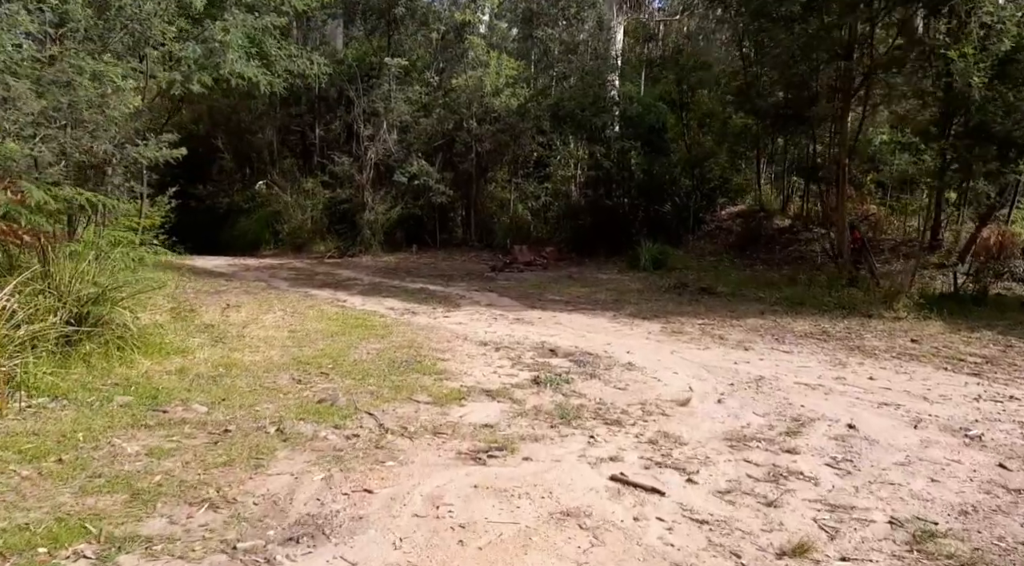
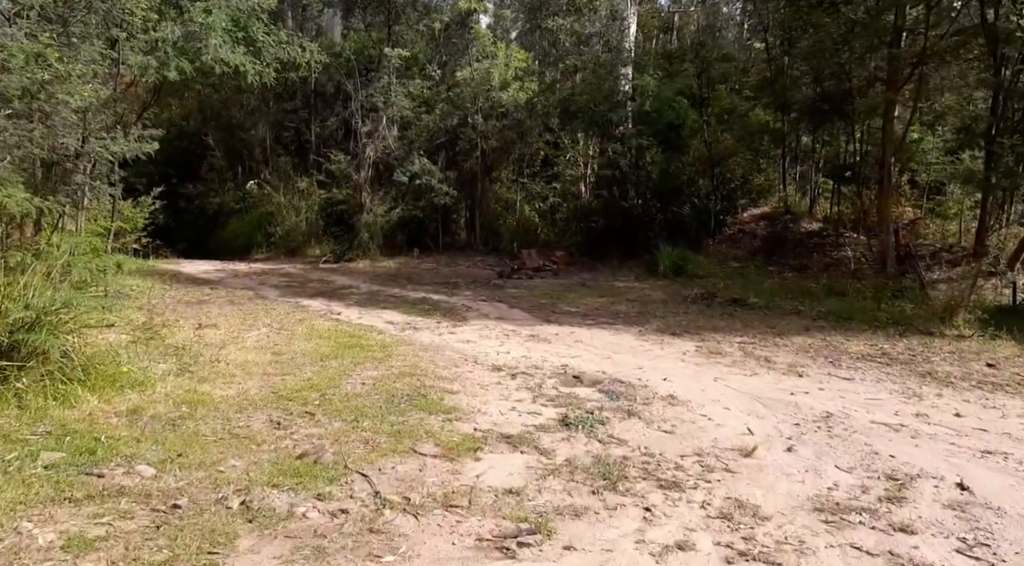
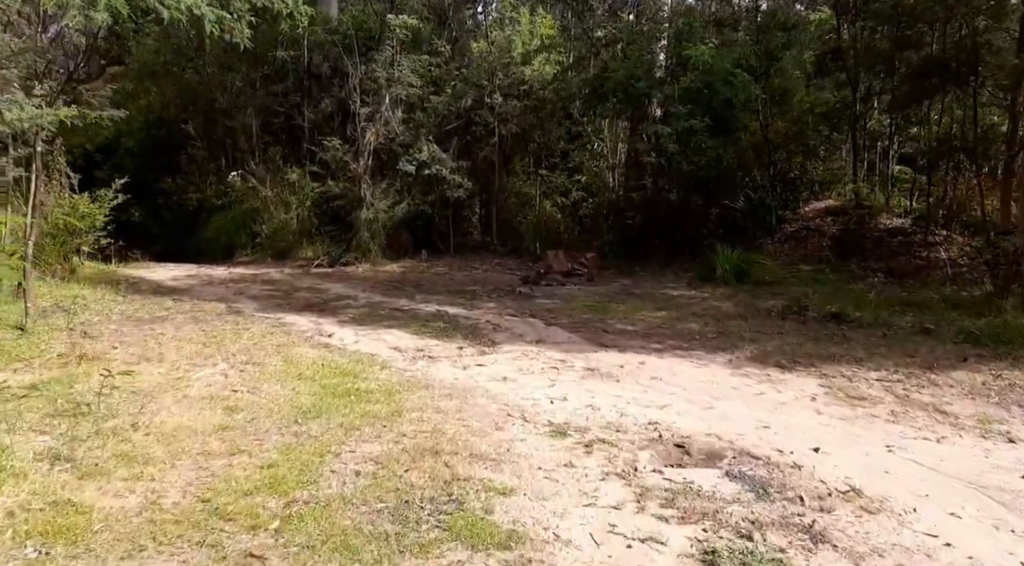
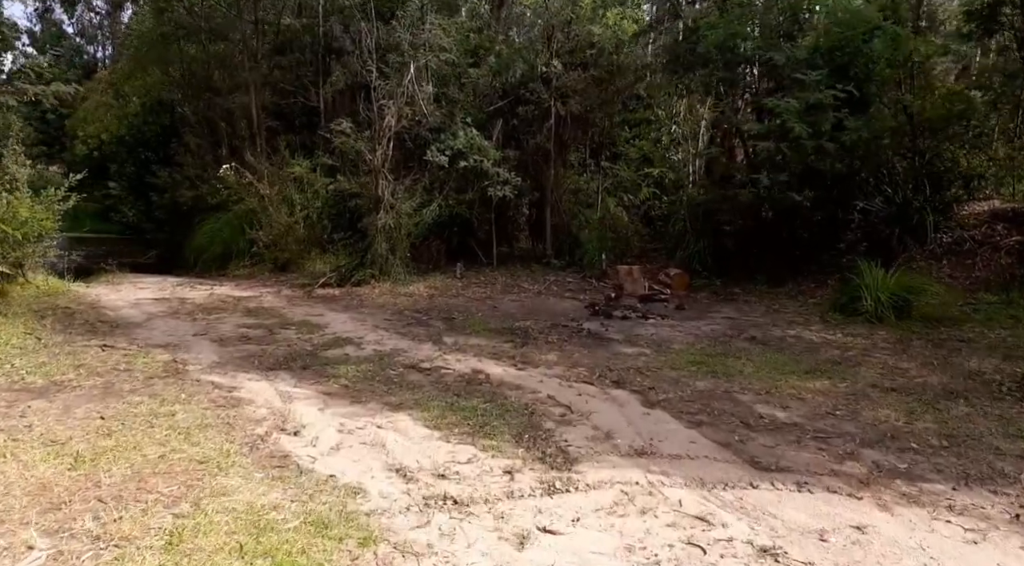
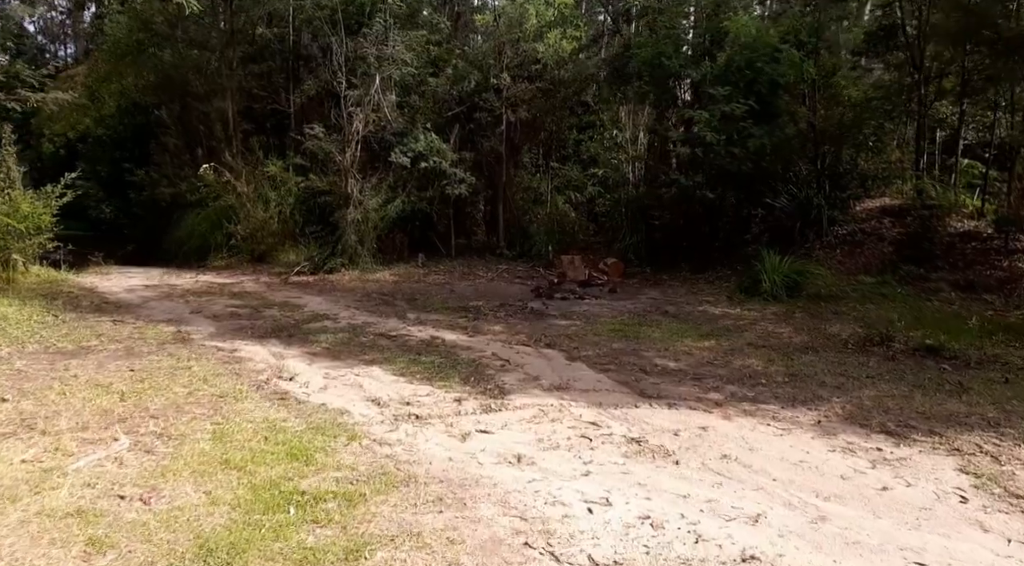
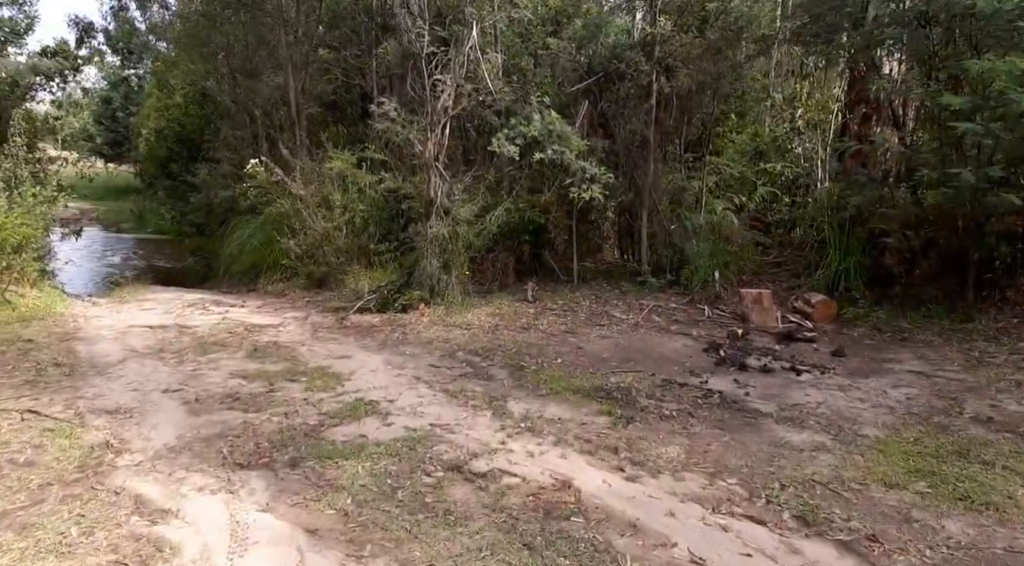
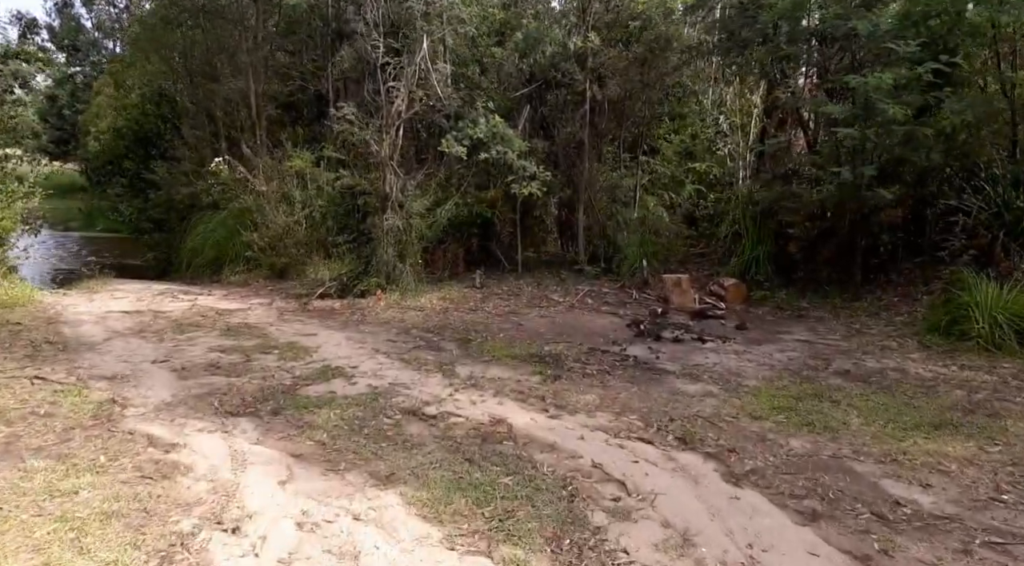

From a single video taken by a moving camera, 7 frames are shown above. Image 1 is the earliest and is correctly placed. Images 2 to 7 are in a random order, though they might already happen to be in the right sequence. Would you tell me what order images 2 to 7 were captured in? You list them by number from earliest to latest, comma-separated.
2, 3, 5, 4, 7, 6
